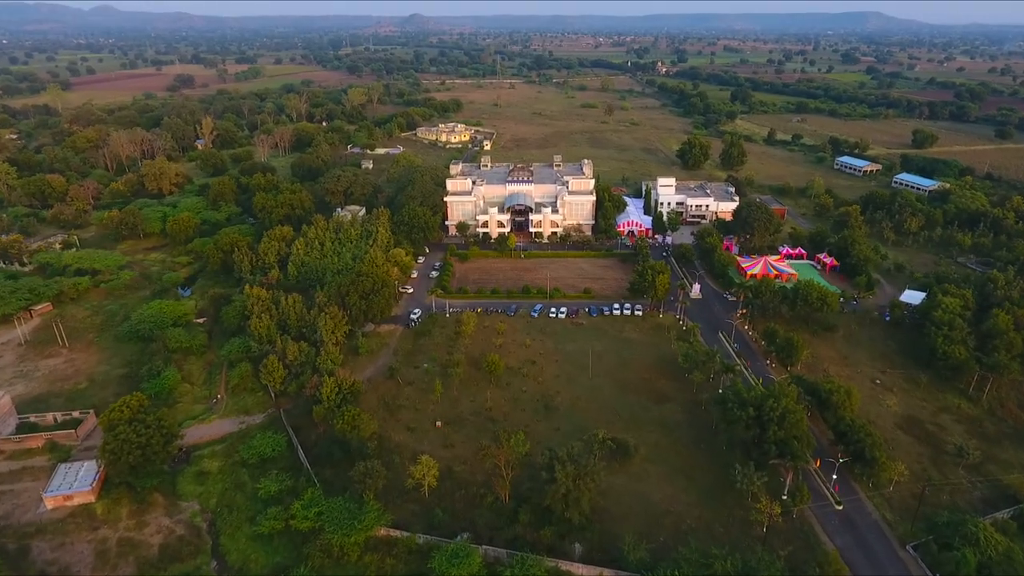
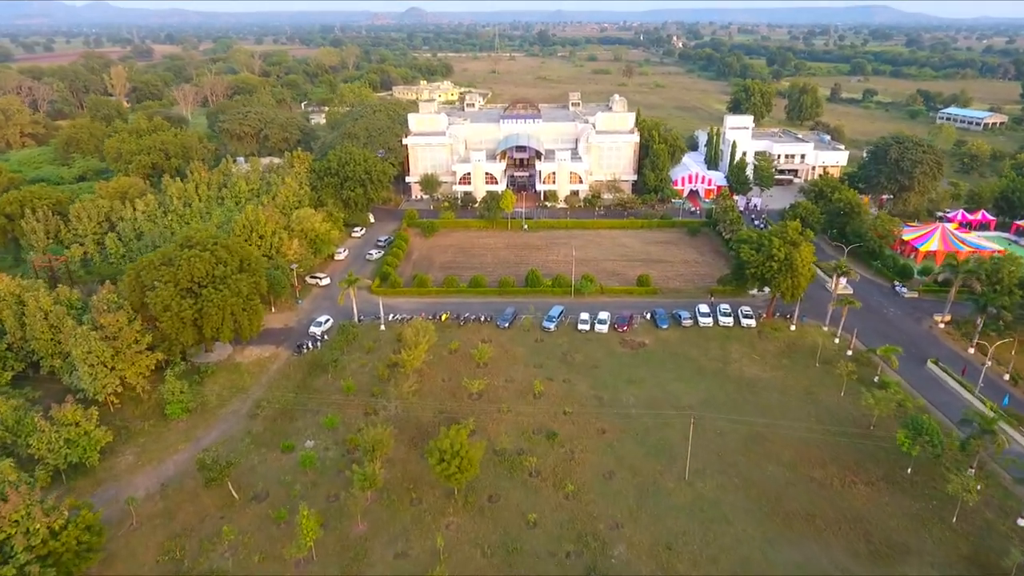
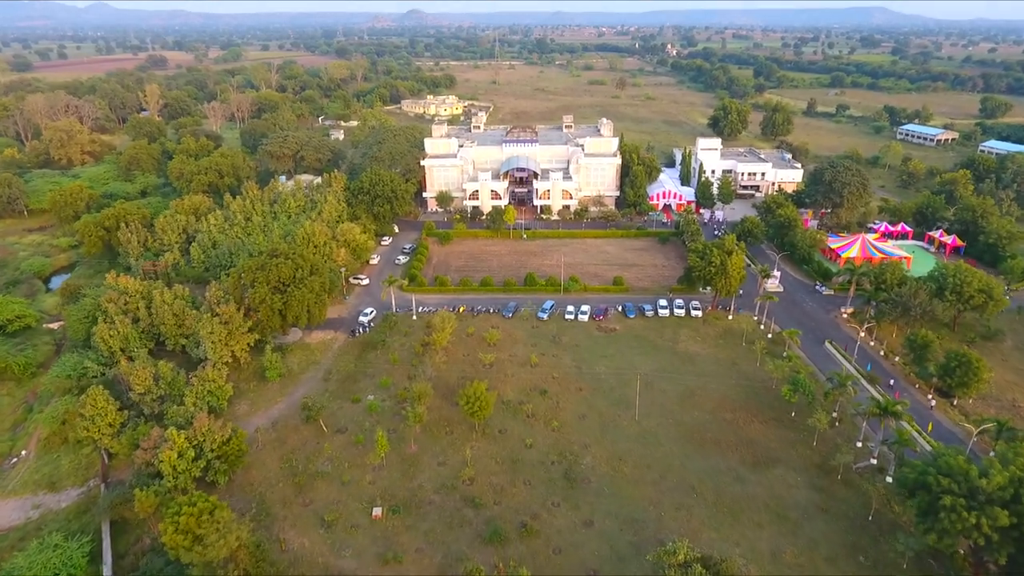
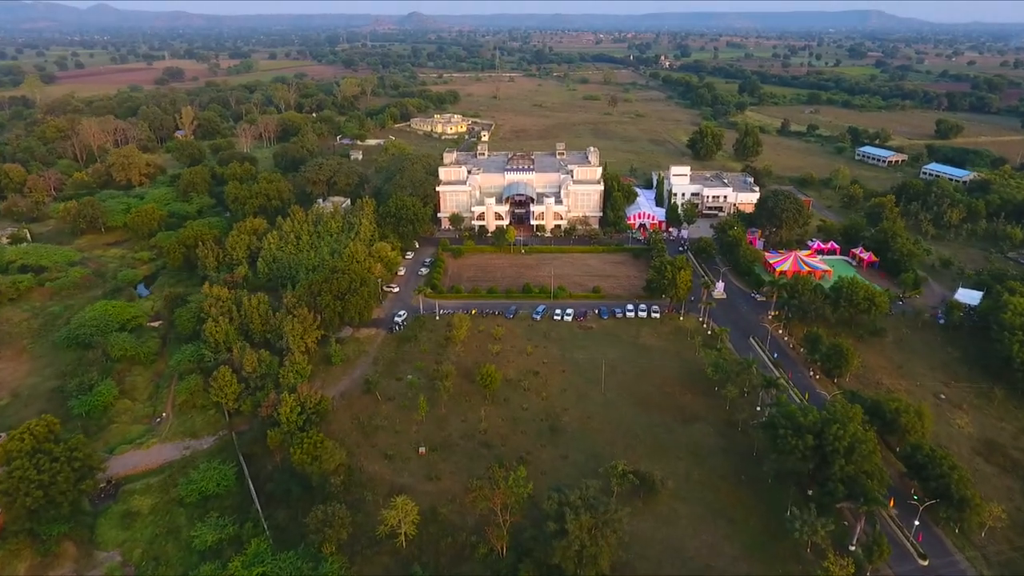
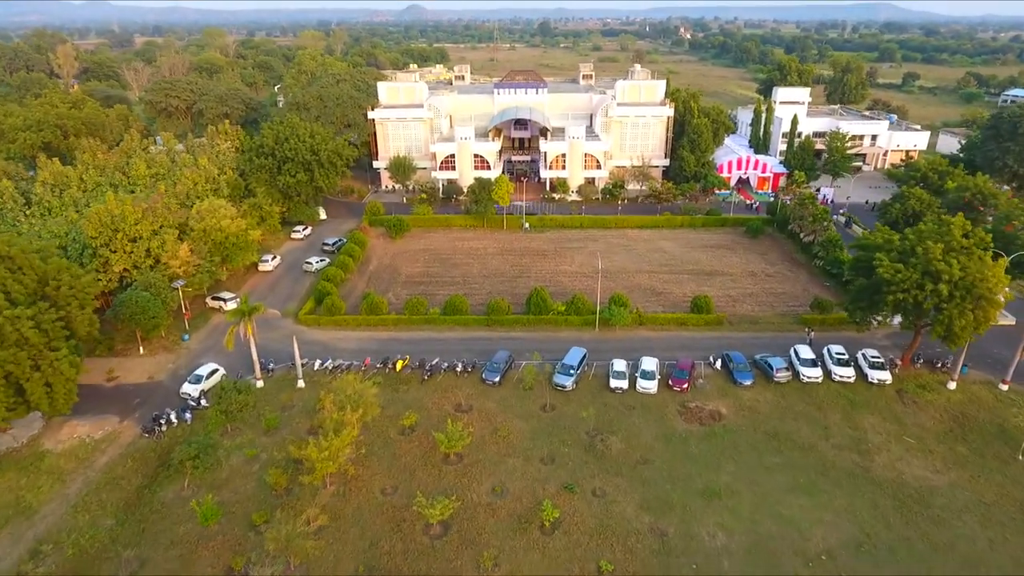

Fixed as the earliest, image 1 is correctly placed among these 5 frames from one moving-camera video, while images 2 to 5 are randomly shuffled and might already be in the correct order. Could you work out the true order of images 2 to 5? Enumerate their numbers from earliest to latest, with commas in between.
4, 3, 2, 5
